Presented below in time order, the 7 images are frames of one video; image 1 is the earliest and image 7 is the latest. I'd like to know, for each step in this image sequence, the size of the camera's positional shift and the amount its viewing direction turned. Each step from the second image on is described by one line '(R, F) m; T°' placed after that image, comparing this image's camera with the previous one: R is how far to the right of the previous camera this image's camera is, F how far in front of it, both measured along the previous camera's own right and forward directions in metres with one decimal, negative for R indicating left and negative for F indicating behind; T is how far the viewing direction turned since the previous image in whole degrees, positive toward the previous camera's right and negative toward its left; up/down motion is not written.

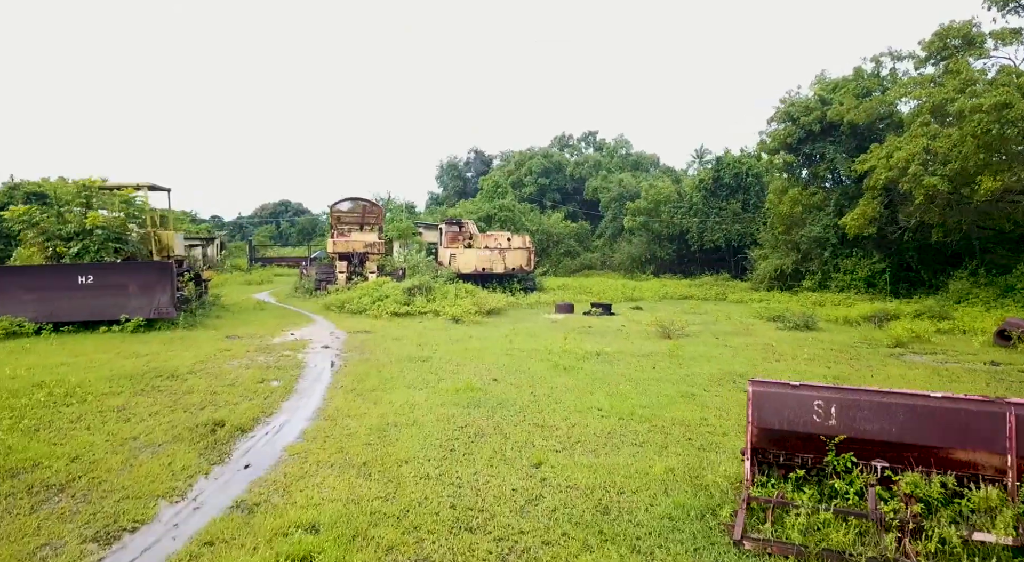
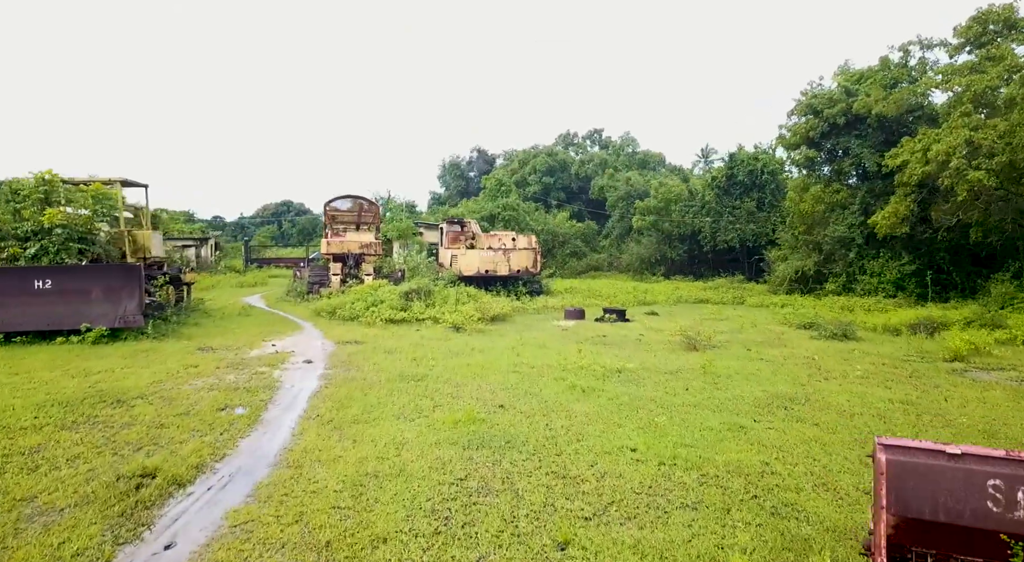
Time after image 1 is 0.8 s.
(-0.1, +1.1) m; 0°
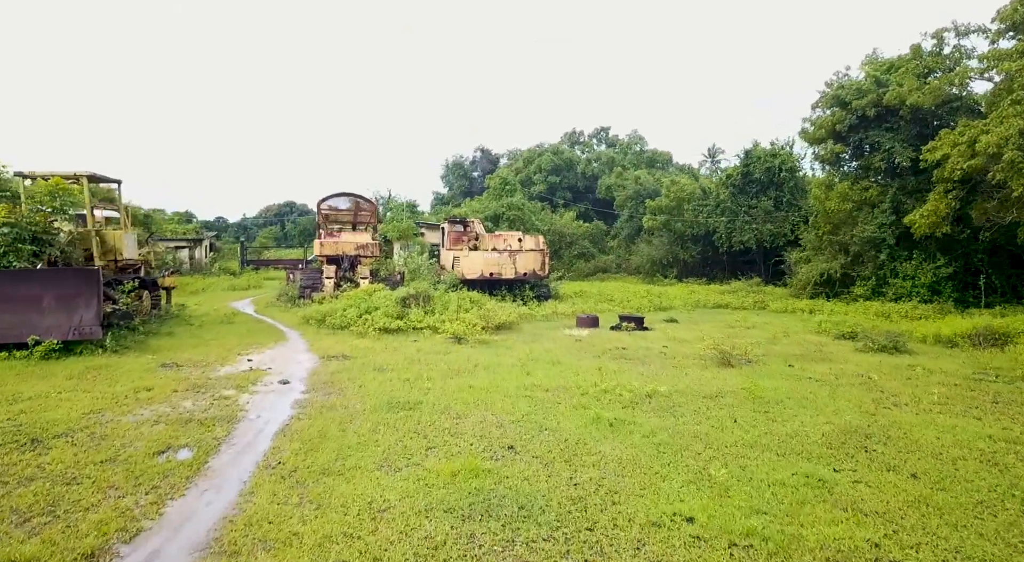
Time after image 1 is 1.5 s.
(-0.1, +1.2) m; 0°
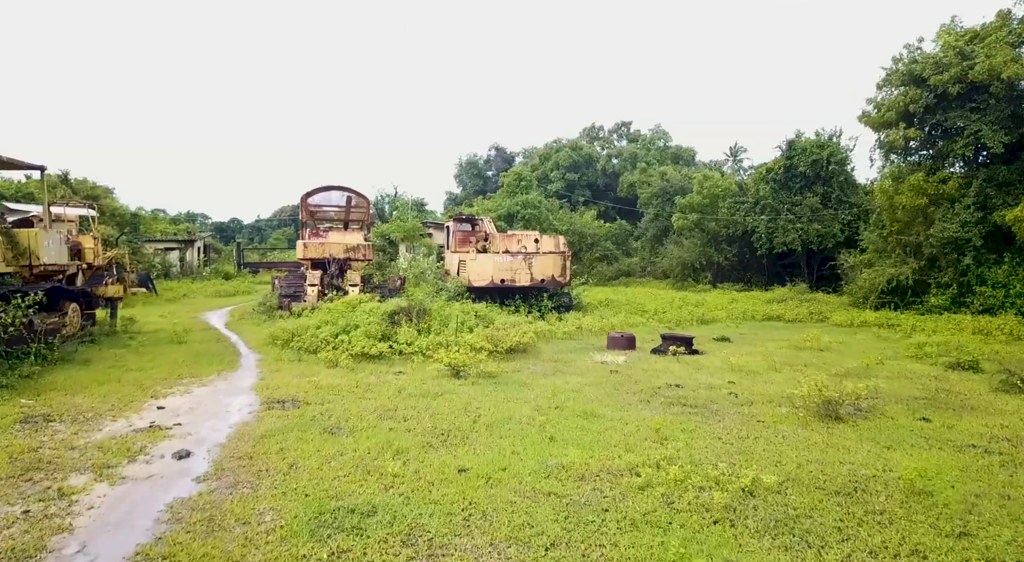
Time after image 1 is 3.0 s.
(0.0, +2.5) m; -1°
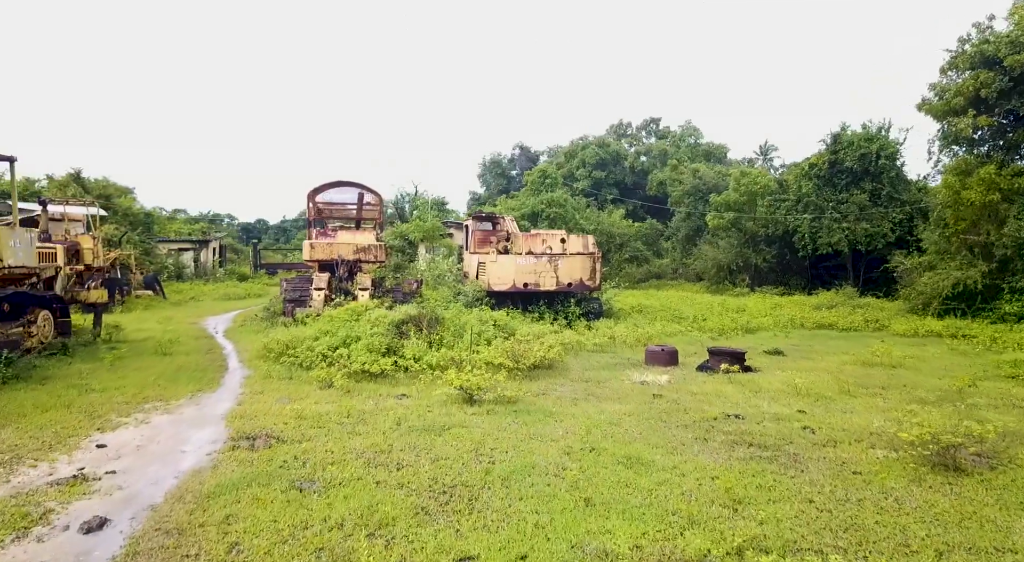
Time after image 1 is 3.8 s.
(0.0, +1.2) m; -2°
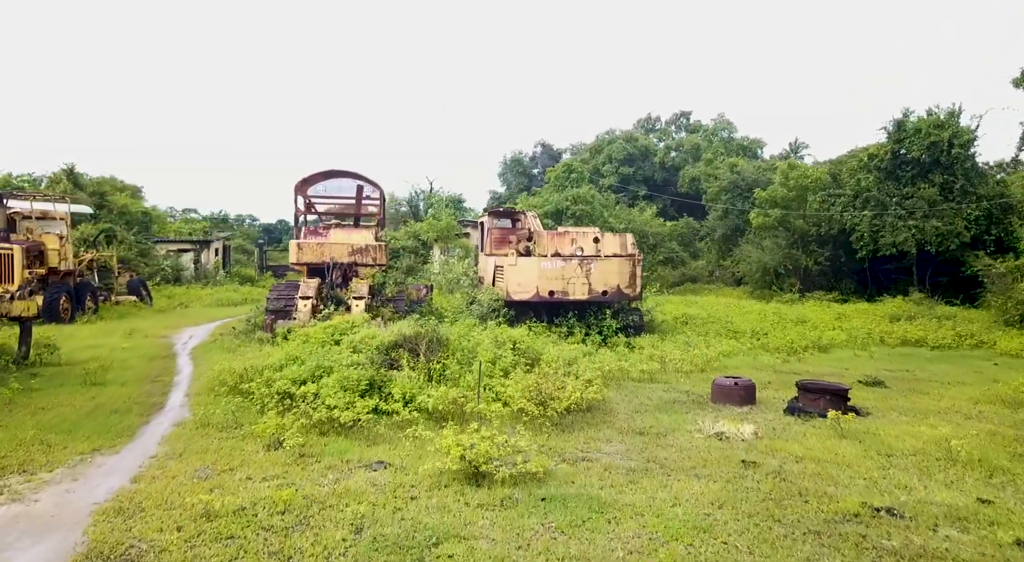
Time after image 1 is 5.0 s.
(0.0, +2.1) m; -2°
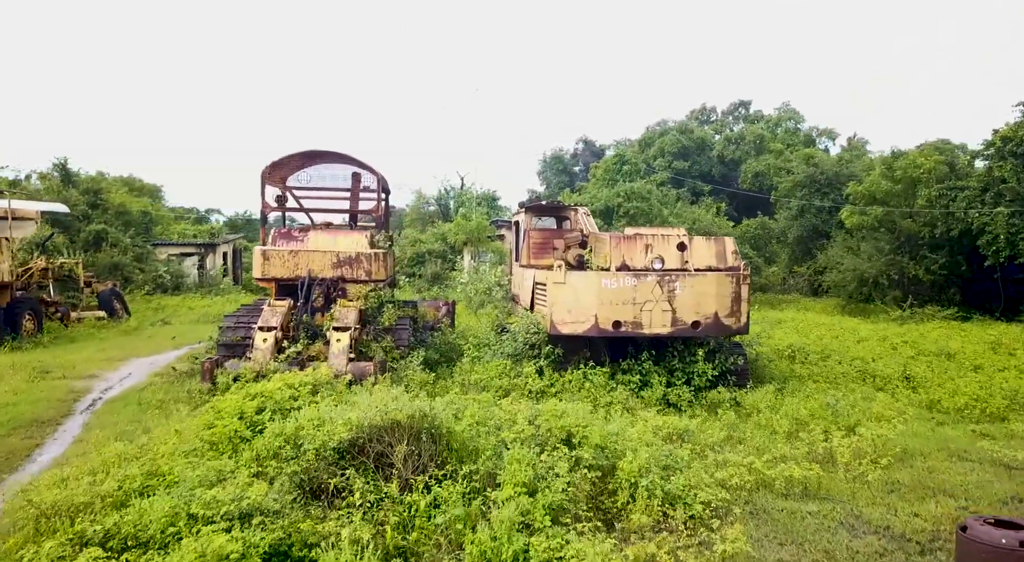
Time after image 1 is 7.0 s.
(-0.1, +3.2) m; -4°
